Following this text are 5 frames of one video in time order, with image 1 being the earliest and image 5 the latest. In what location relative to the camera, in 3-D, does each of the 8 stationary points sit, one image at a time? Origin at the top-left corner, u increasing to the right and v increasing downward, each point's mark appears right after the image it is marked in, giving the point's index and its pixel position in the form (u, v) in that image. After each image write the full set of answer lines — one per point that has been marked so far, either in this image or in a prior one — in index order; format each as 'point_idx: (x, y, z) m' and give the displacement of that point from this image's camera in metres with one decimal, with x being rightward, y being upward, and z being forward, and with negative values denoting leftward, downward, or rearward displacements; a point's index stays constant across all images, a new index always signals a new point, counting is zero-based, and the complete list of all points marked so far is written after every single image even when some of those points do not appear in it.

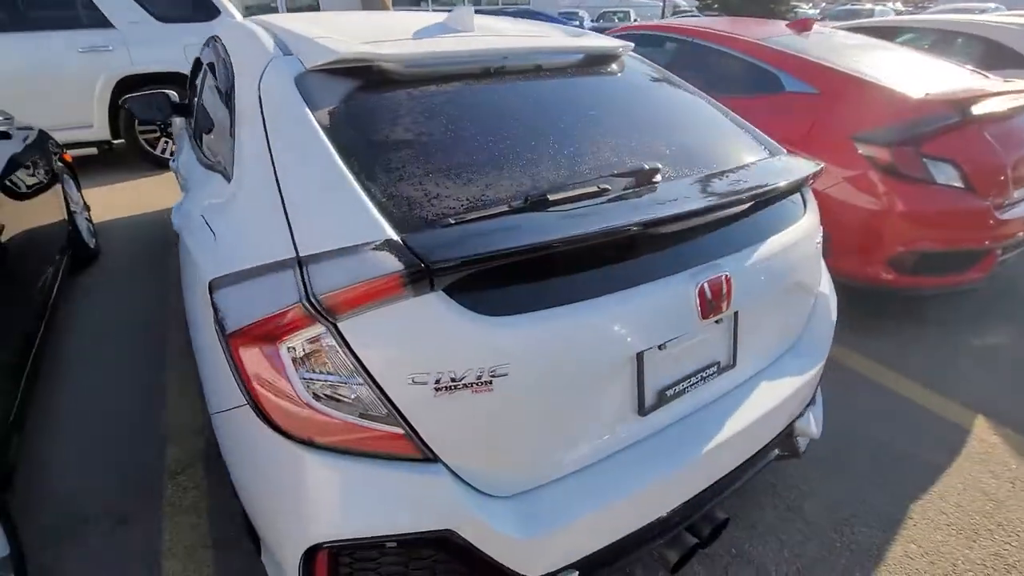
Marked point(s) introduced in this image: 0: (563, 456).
0: (+0.1, -0.4, +1.2) m
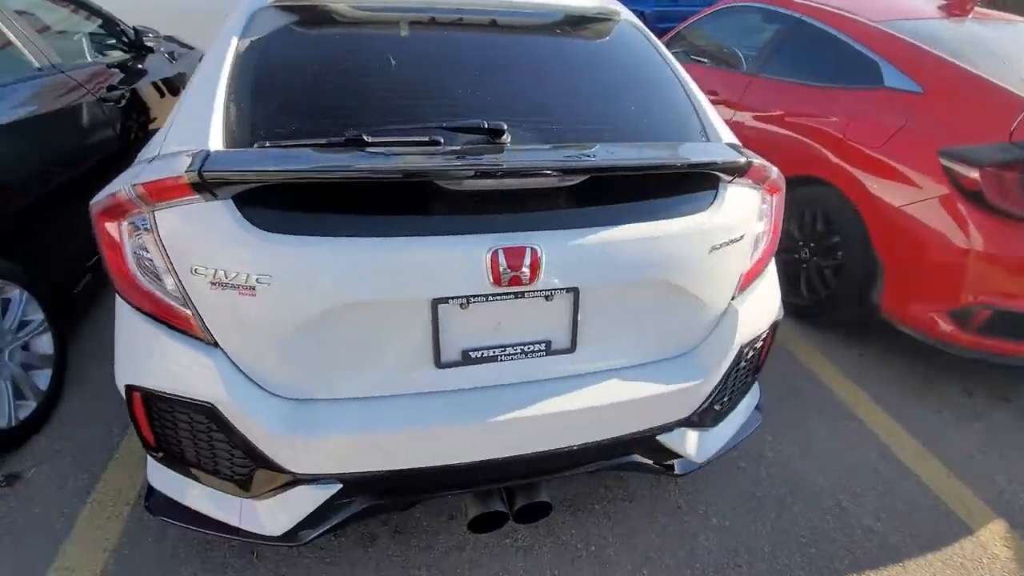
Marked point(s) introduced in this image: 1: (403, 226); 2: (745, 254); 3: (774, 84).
0: (-0.5, -0.2, +1.3) m
1: (-0.3, +0.2, +1.3) m
2: (+0.7, +0.1, +1.5) m
3: (+1.8, +1.4, +3.3) m
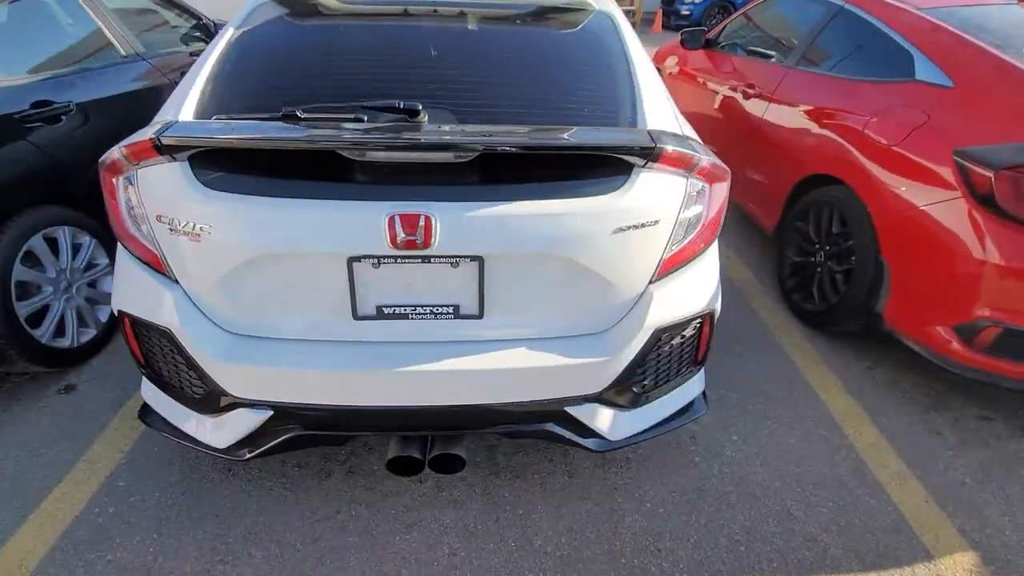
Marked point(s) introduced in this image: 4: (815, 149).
0: (-0.8, -0.1, +1.6) m
1: (-0.6, +0.3, +1.5) m
2: (+0.5, +0.2, +1.6) m
3: (+1.9, +1.3, +3.1) m
4: (+1.8, +0.8, +2.9) m
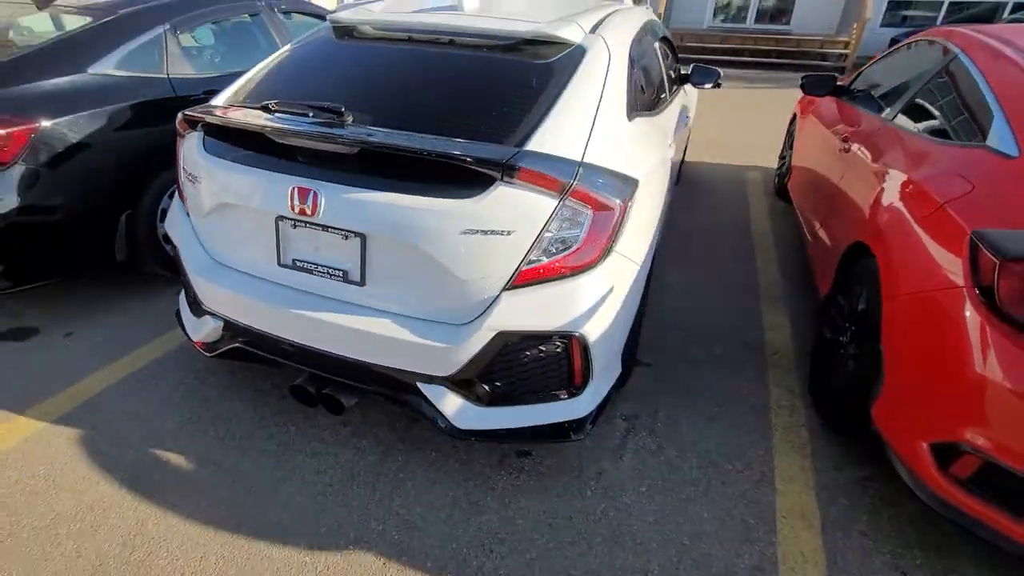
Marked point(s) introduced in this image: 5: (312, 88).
0: (-1.2, +0.1, +2.1) m
1: (-0.9, +0.5, +1.9) m
2: (0.0, +0.1, +1.7) m
3: (+2.1, +0.8, +2.7) m
4: (+1.8, +0.4, +2.5) m
5: (-0.9, +0.9, +2.3) m
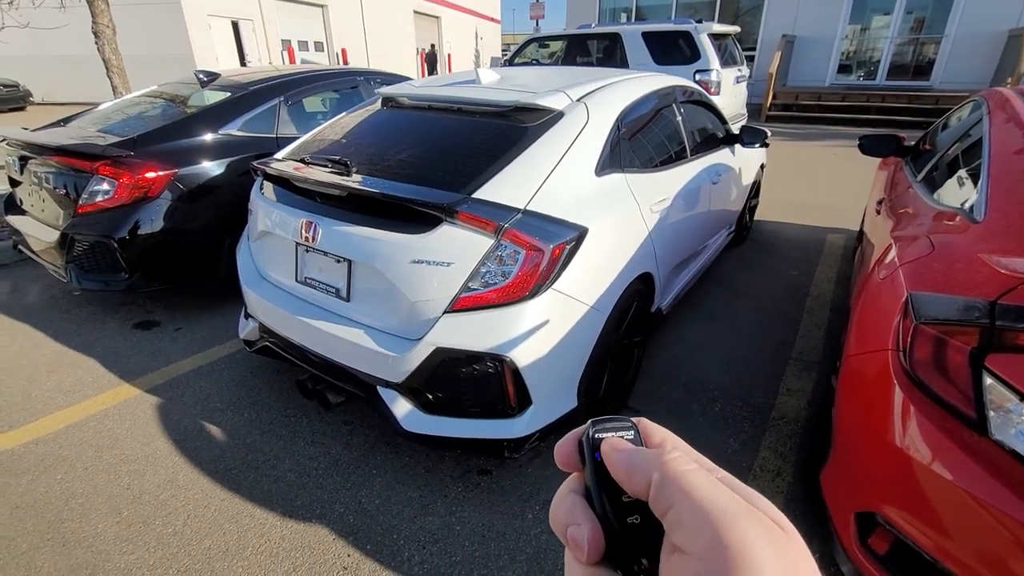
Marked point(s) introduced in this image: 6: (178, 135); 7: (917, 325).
0: (-1.3, +0.1, +2.7) m
1: (-1.1, +0.4, +2.5) m
2: (-0.2, 0.0, +2.0) m
3: (+2.1, +0.5, +2.6) m
4: (+1.7, 0.0, +2.4) m
5: (-0.9, +0.8, +2.8) m
6: (-2.6, +1.2, +3.9) m
7: (+1.3, -0.1, +1.6) m
